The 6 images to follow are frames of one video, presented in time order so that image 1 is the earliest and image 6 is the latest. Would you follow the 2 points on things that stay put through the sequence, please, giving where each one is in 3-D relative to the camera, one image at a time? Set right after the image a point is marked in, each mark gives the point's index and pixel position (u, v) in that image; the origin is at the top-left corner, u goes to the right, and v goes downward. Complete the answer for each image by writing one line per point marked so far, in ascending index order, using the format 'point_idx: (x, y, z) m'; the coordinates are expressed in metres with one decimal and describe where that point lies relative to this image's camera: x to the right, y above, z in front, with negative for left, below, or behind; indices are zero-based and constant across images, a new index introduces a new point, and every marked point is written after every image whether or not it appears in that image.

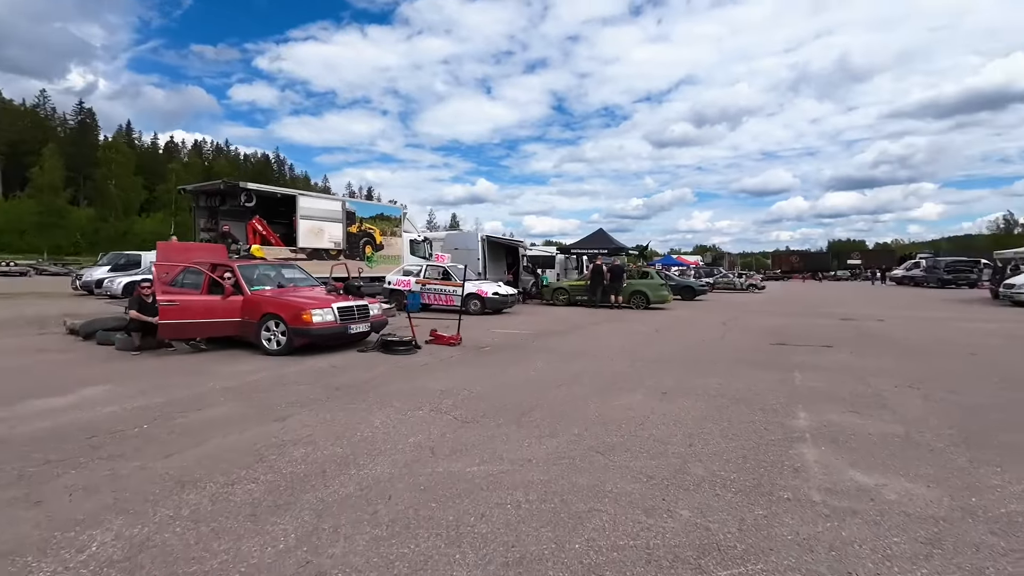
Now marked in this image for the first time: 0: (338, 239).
0: (-7.1, +2.0, +19.6) m
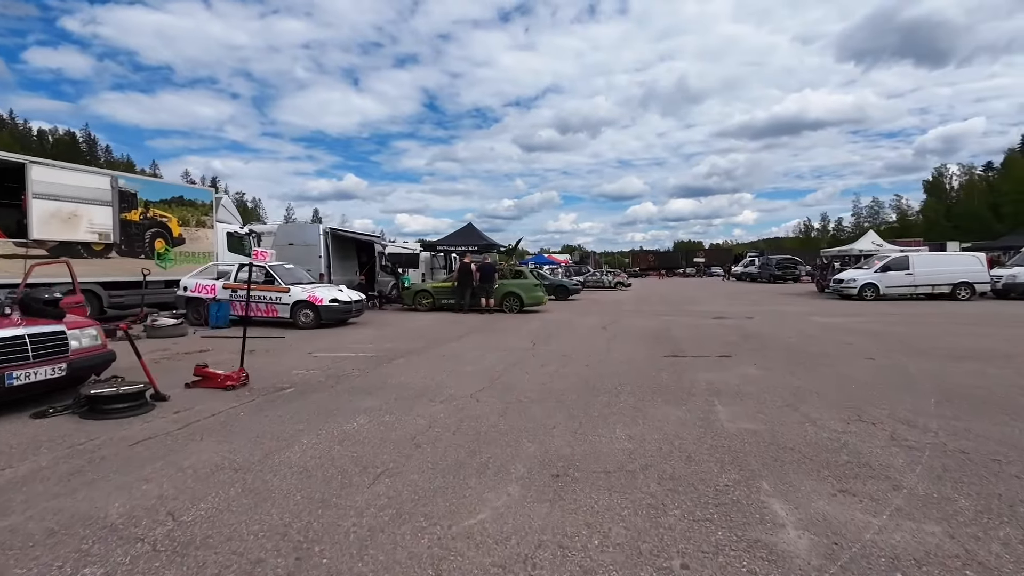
0: (-11.8, +1.7, +14.2) m
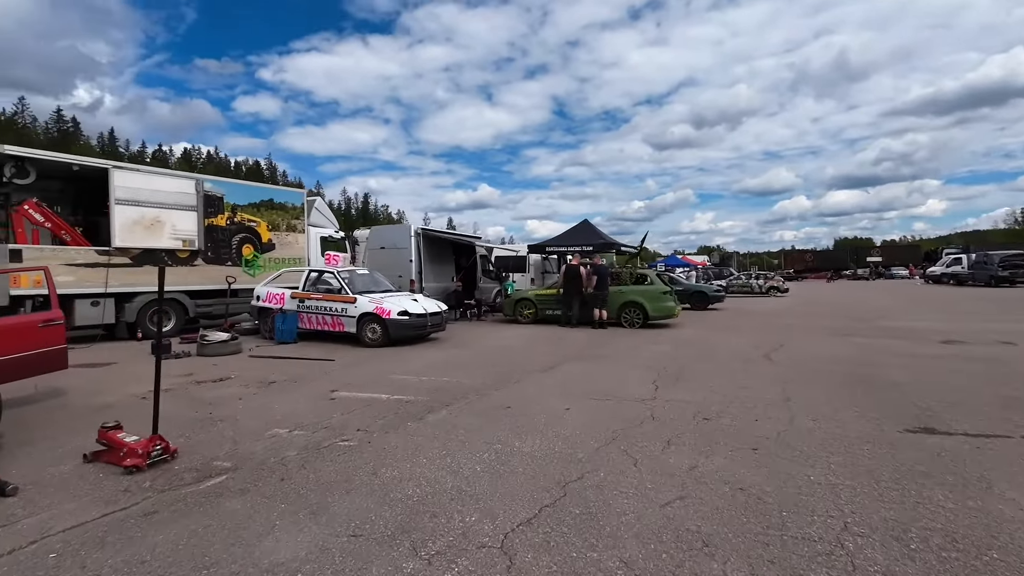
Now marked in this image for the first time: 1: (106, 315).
0: (-9.0, +1.5, +13.5) m
1: (-10.2, -0.7, +12.2) m
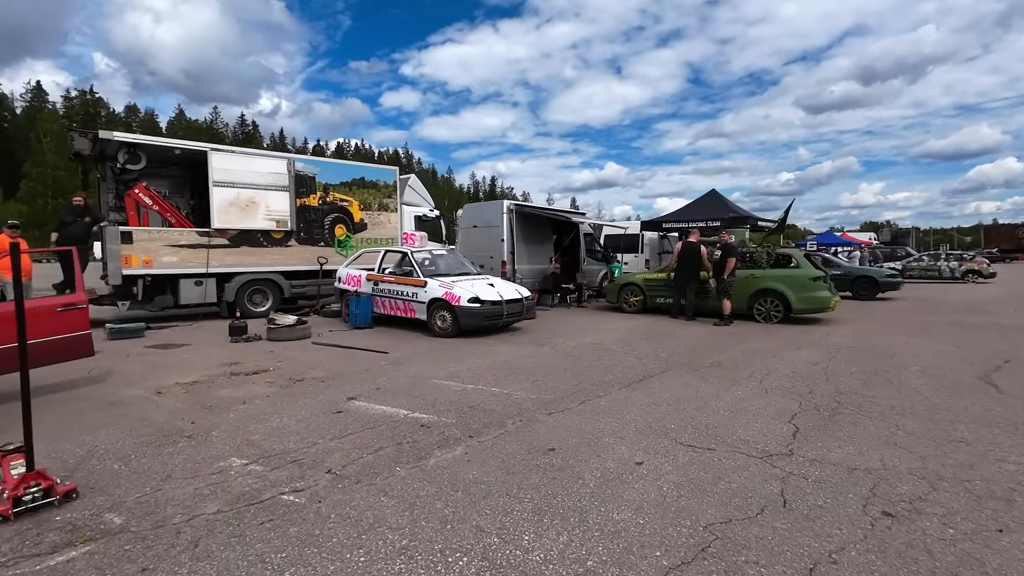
0: (-6.4, +2.0, +13.5) m
1: (-7.9, -0.2, +12.6) m
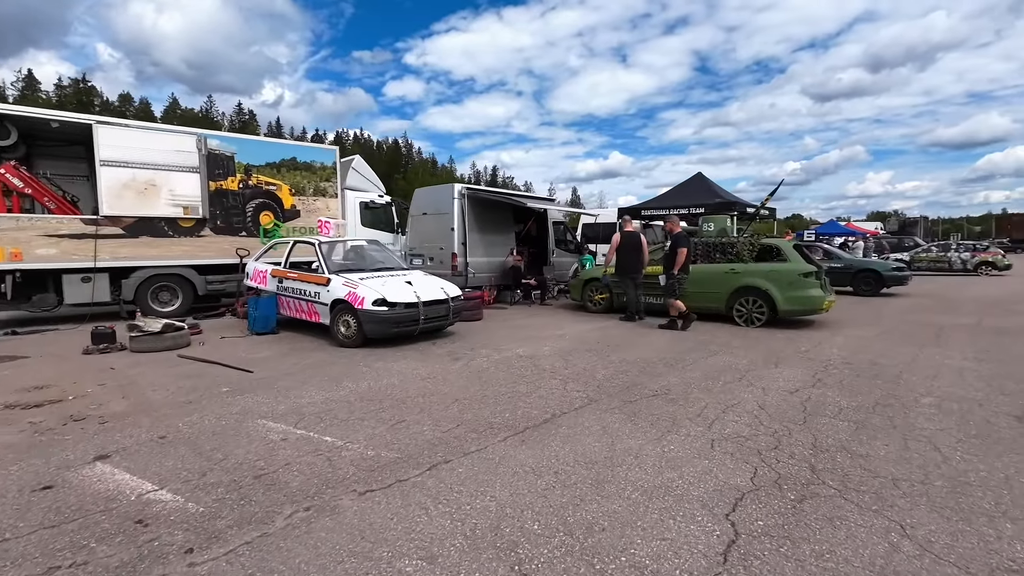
0: (-7.7, +2.1, +11.7) m
1: (-9.3, -0.1, +10.9) m
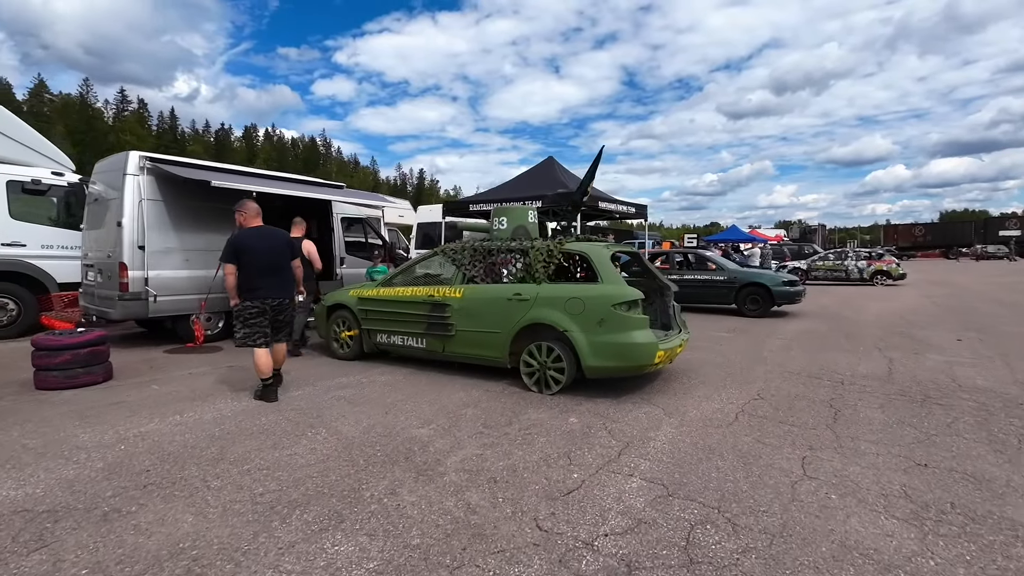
0: (-12.4, +1.6, +5.8) m
1: (-13.8, -0.6, +4.8) m
